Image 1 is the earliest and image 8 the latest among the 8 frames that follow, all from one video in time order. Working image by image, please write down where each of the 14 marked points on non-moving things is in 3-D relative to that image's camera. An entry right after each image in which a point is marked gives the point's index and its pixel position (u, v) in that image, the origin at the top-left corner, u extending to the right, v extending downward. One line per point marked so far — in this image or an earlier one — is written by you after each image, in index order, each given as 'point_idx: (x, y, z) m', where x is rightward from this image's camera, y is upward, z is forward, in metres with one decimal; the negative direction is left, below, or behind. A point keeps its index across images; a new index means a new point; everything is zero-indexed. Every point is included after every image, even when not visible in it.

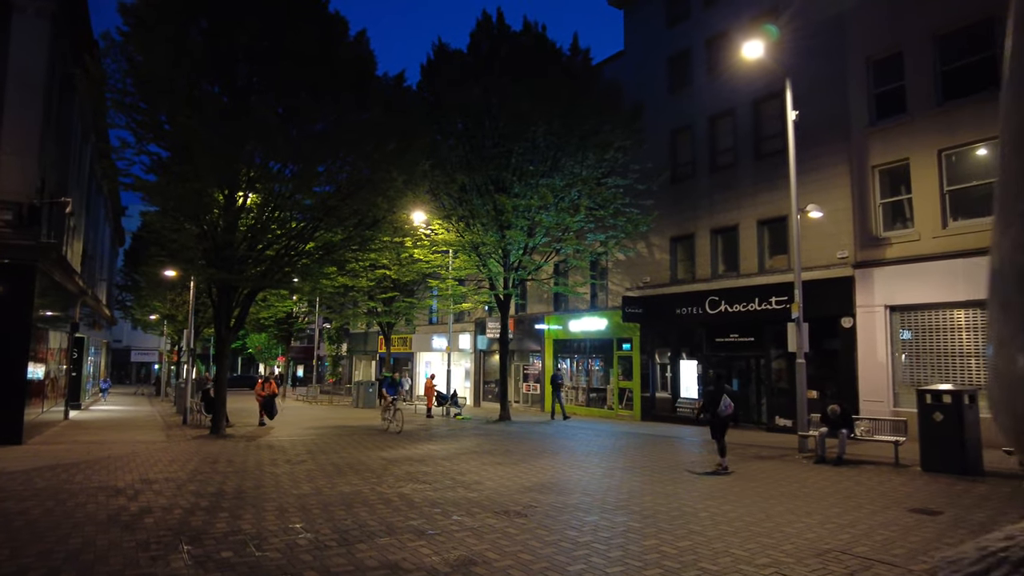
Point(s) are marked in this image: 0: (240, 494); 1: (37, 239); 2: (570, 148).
0: (-3.9, -2.9, +9.1) m
1: (-11.4, +1.2, +15.3) m
2: (+1.8, +4.4, +19.7) m
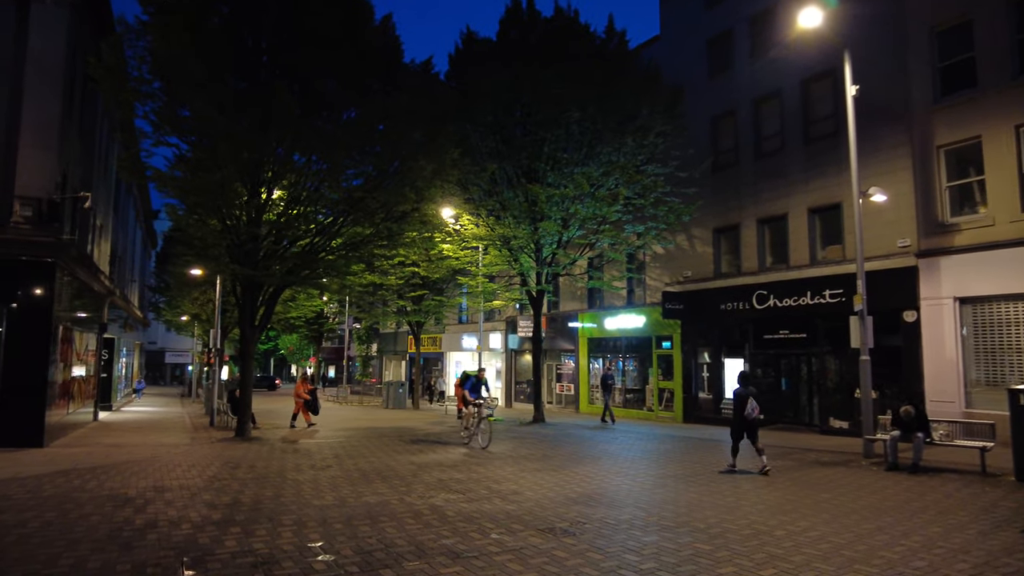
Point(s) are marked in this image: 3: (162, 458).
0: (-3.3, -2.8, +8.3) m
1: (-10.6, +1.2, +14.8) m
2: (+2.8, +4.5, +18.7) m
3: (-7.2, -3.5, +13.2) m
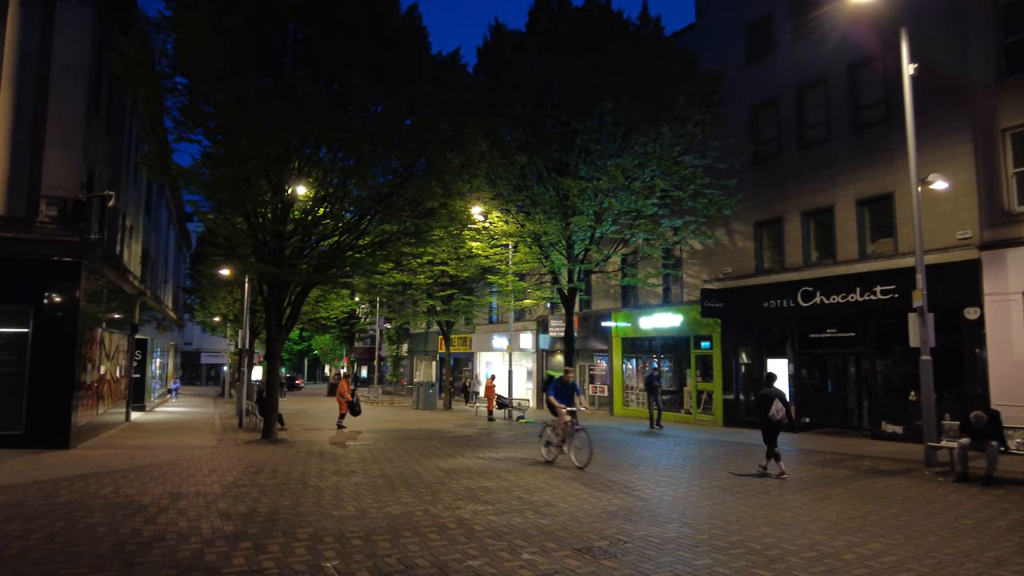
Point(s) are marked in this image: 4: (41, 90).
0: (-2.9, -2.8, +7.8) m
1: (-9.9, +1.2, +14.7) m
2: (+3.7, +4.6, +17.9) m
3: (-6.6, -3.5, +12.9) m
4: (-10.9, +4.6, +14.8) m
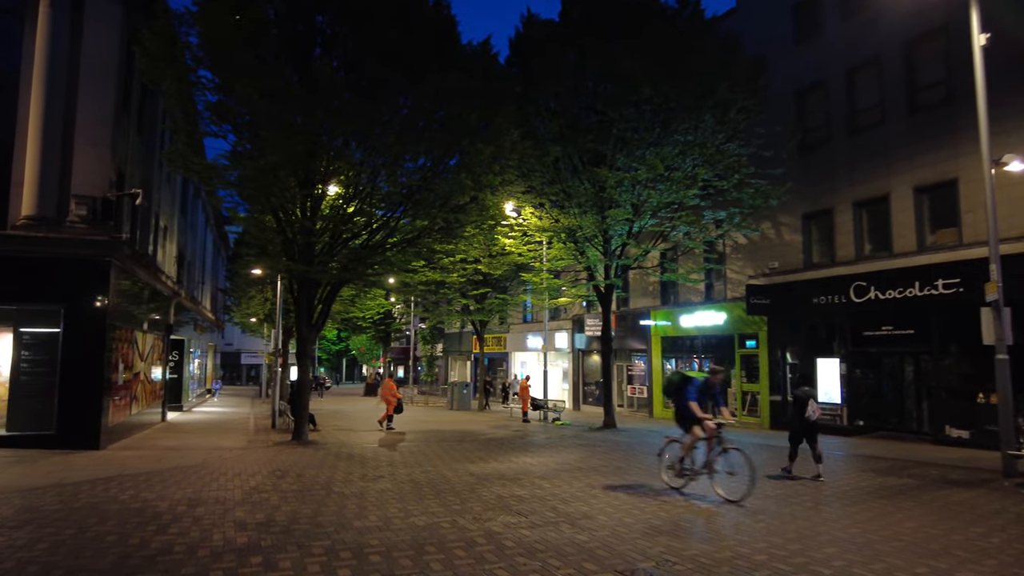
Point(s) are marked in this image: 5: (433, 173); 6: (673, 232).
0: (-2.5, -2.7, +7.3) m
1: (-9.1, +1.2, +14.5) m
2: (+4.5, +4.7, +17.0) m
3: (-5.9, -3.5, +12.6) m
4: (-10.1, +4.6, +14.7) m
5: (-2.0, +2.9, +16.1) m
6: (+4.7, +1.6, +18.6) m
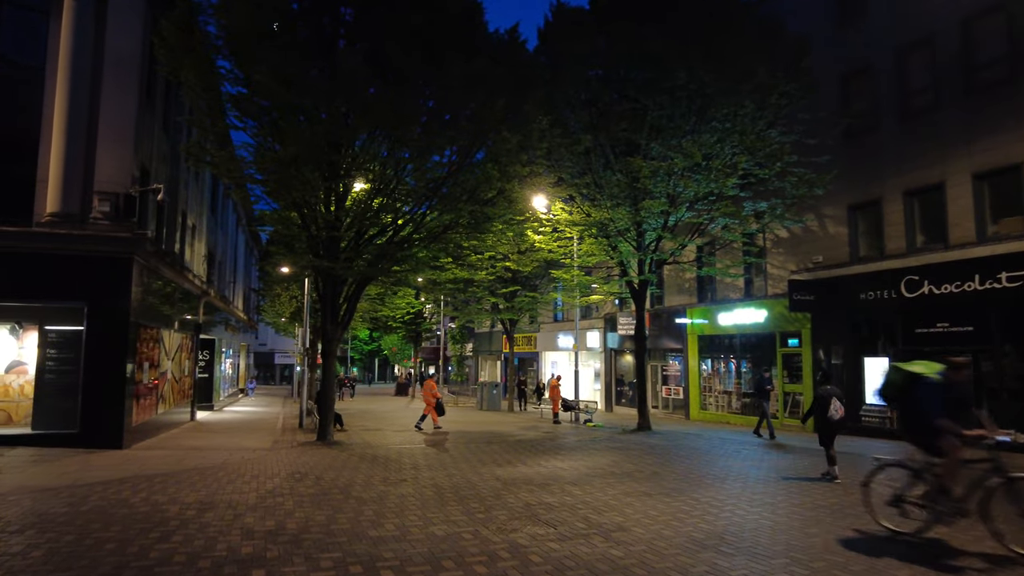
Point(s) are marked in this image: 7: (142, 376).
0: (-2.2, -2.6, +6.8) m
1: (-8.5, +1.3, +14.3) m
2: (+5.3, +4.8, +16.2) m
3: (-5.3, -3.4, +12.2) m
4: (-9.5, +4.6, +14.6) m
5: (-1.3, +3.0, +15.6) m
6: (+5.5, +1.8, +17.7) m
7: (-9.3, -2.2, +16.0) m
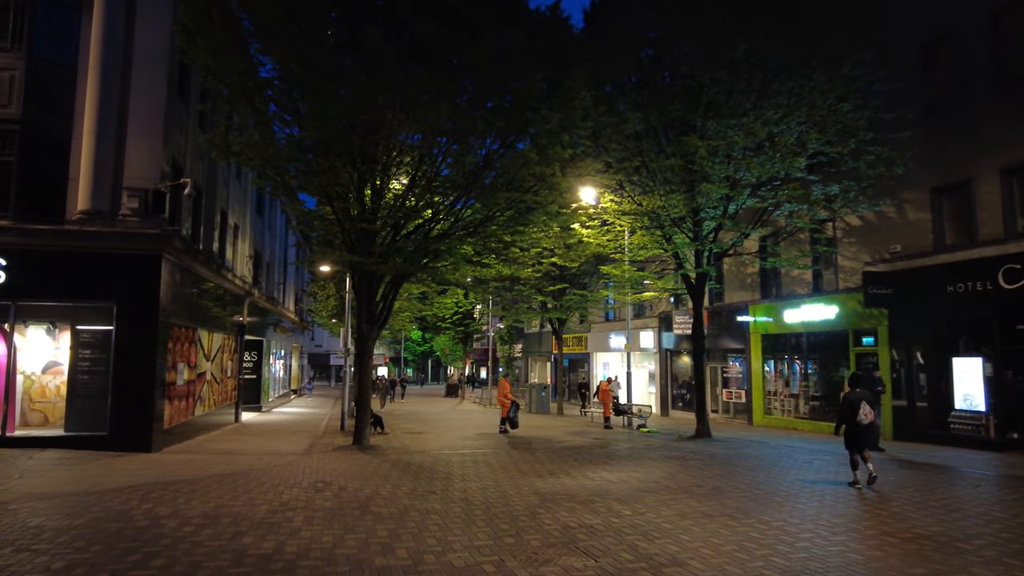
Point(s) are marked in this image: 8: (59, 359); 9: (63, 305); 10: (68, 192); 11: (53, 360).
0: (-2.0, -2.5, +5.8) m
1: (-7.6, +1.3, +13.9) m
2: (+6.2, +5.0, +14.6) m
3: (-4.6, -3.3, +11.5) m
4: (-8.6, +4.7, +14.2) m
5: (-0.3, +3.1, +14.5) m
6: (+6.6, +1.9, +16.1) m
7: (-8.2, -2.2, +15.6) m
8: (-9.9, -1.5, +13.9) m
9: (-9.6, -0.4, +13.7) m
10: (-9.6, +2.1, +13.8) m
11: (-10.0, -1.5, +13.9) m
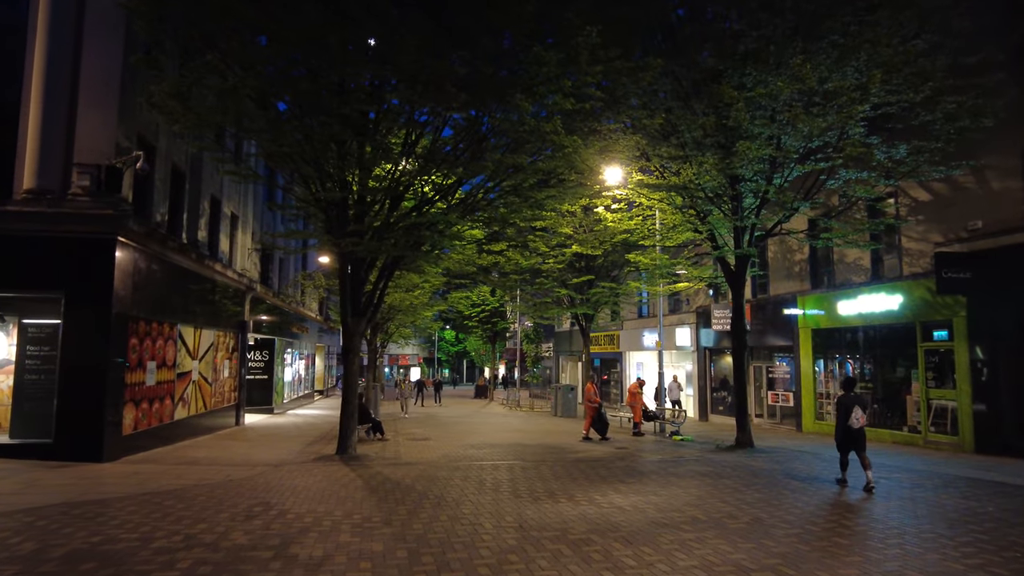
0: (-2.5, -2.2, +3.9) m
1: (-7.6, +1.6, +12.3) m
2: (+6.2, +5.3, +12.1) m
3: (-4.7, -3.0, +9.7) m
4: (-8.6, +4.9, +12.7) m
5: (-0.3, +3.4, +12.5) m
6: (+6.7, +2.3, +13.6) m
7: (-8.1, -2.0, +14.0) m
8: (-9.9, -1.3, +12.5) m
9: (-9.6, -0.1, +12.2) m
10: (-9.6, +2.3, +12.3) m
11: (-10.0, -1.3, +12.4) m
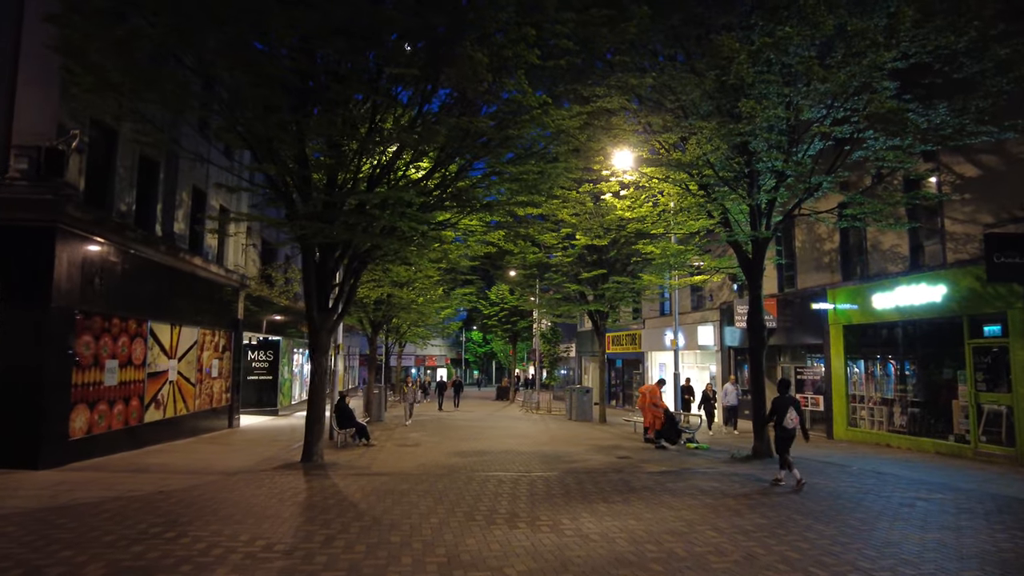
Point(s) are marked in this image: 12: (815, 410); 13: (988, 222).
0: (-3.3, -2.0, +2.6) m
1: (-8.0, +1.7, +11.3) m
2: (+5.7, +5.6, +10.4) m
3: (-5.3, -2.9, +8.6) m
4: (-9.1, +5.0, +11.8) m
5: (-0.8, +3.6, +11.1) m
6: (+6.3, +2.5, +11.8) m
7: (-8.4, -1.8, +13.1) m
8: (-10.3, -1.2, +11.6) m
9: (-10.0, 0.0, +11.3) m
10: (-10.0, +2.4, +11.4) m
11: (-10.4, -1.2, +11.6) m
12: (+8.8, -3.5, +18.6) m
13: (+10.1, +1.4, +13.6) m
